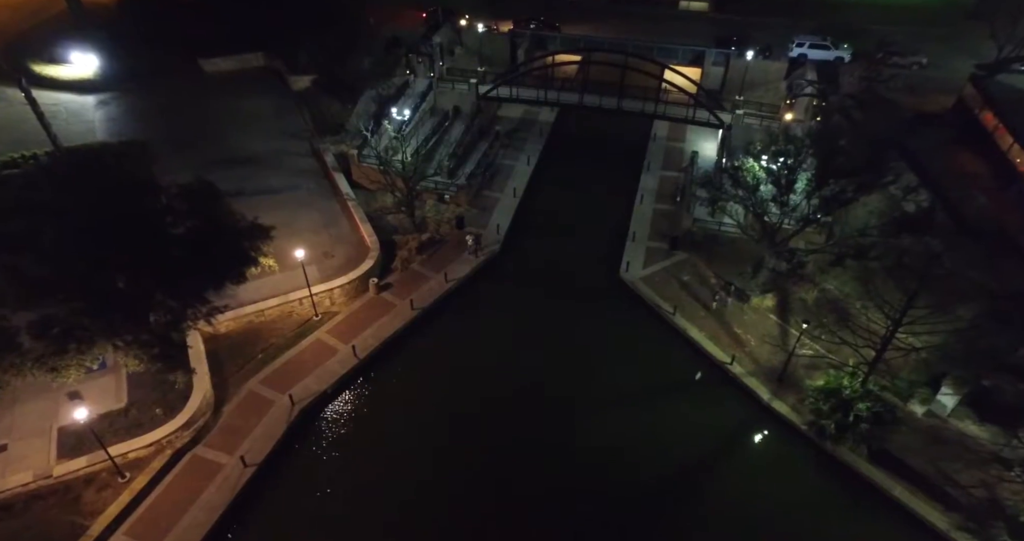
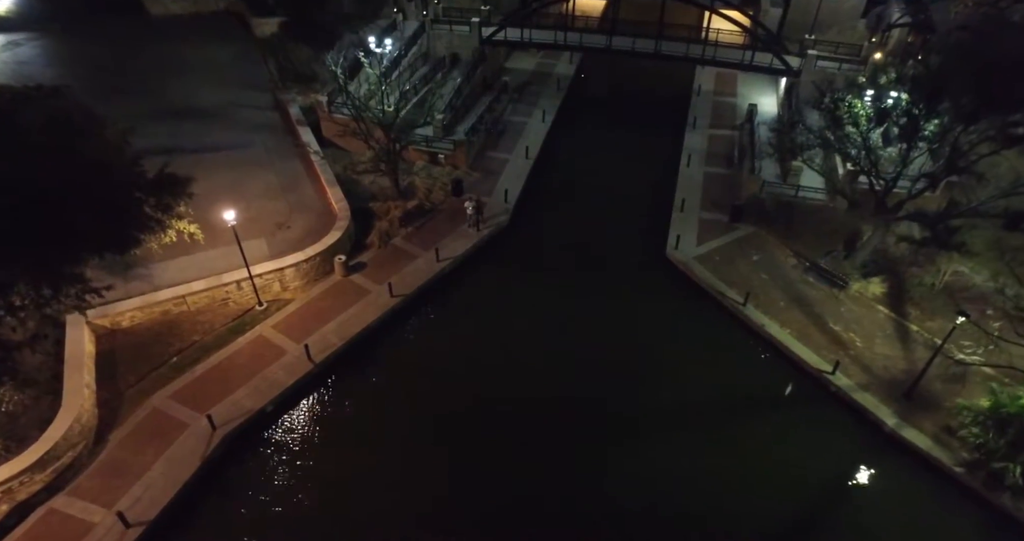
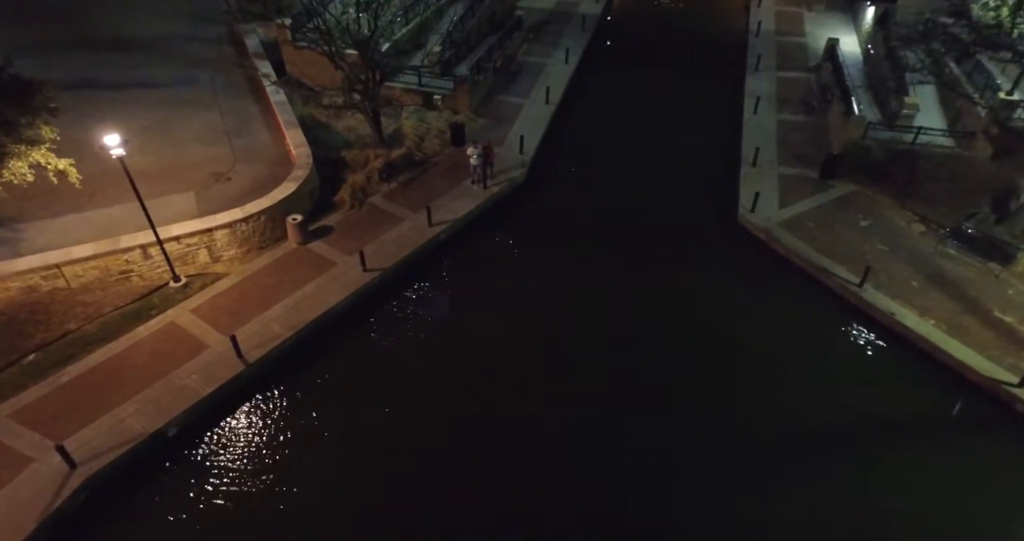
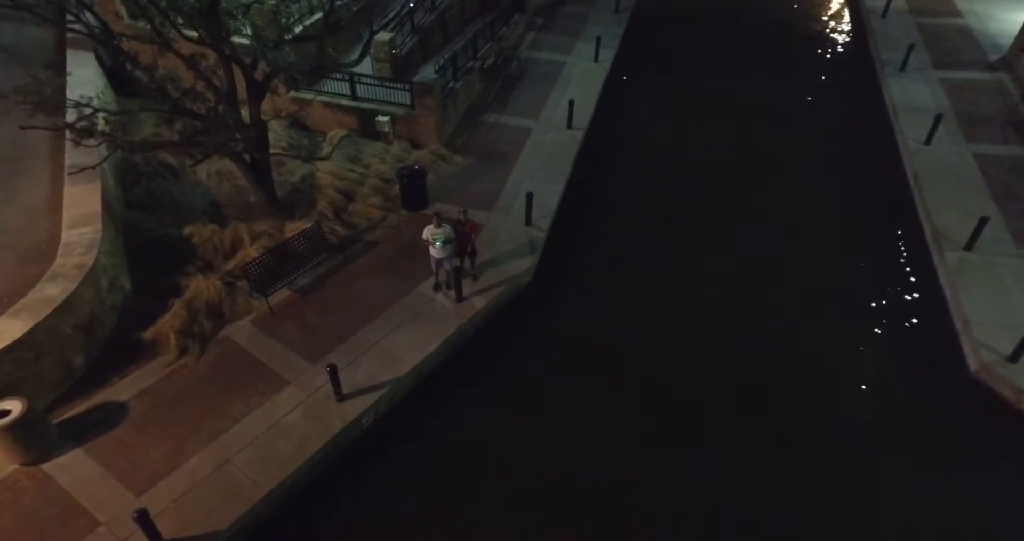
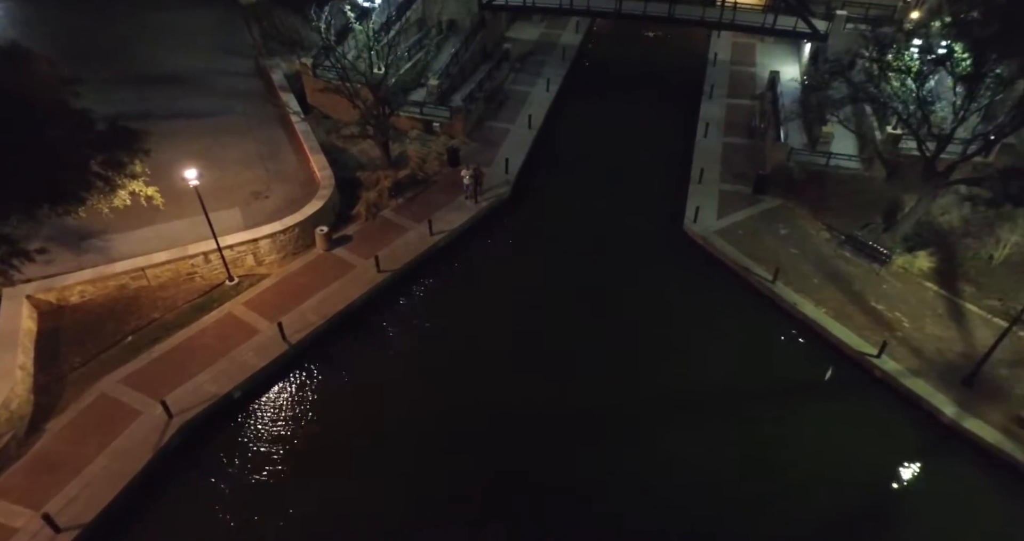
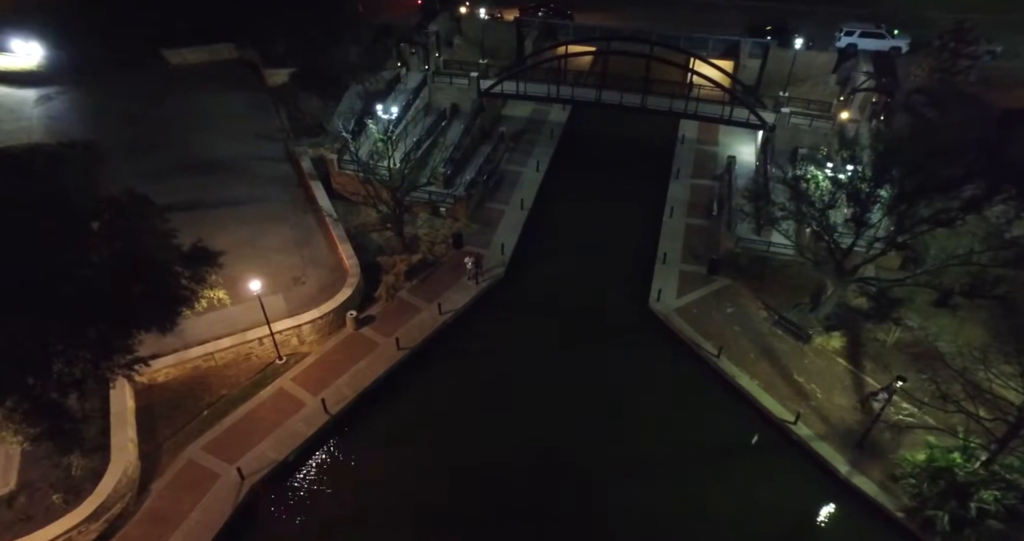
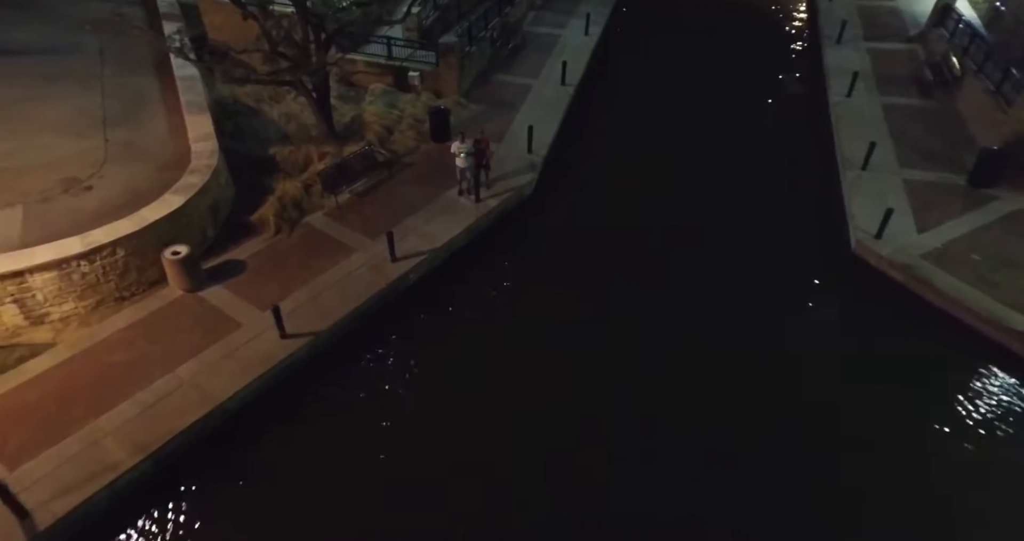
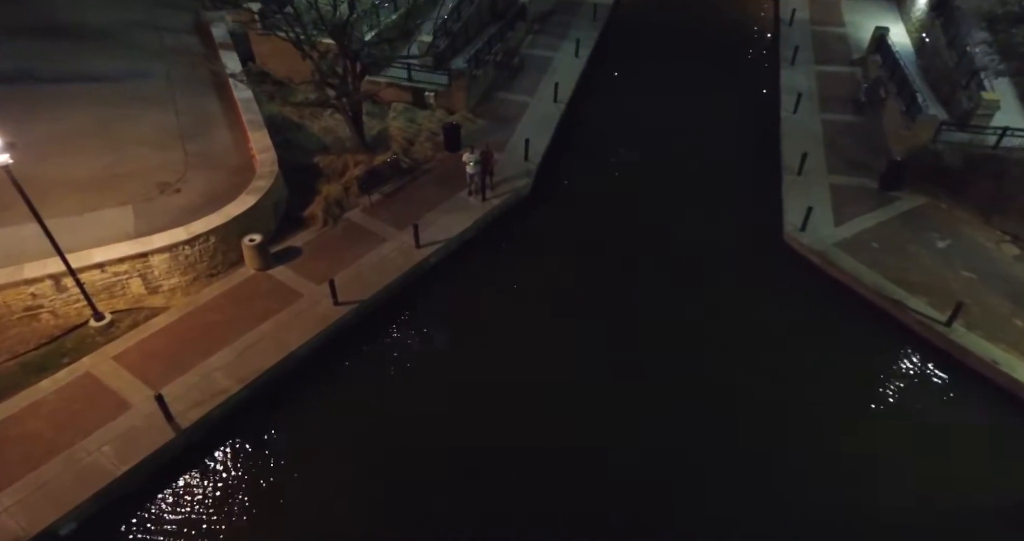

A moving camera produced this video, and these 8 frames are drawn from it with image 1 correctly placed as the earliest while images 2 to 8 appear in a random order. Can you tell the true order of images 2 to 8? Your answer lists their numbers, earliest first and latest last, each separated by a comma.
6, 2, 5, 3, 8, 7, 4
